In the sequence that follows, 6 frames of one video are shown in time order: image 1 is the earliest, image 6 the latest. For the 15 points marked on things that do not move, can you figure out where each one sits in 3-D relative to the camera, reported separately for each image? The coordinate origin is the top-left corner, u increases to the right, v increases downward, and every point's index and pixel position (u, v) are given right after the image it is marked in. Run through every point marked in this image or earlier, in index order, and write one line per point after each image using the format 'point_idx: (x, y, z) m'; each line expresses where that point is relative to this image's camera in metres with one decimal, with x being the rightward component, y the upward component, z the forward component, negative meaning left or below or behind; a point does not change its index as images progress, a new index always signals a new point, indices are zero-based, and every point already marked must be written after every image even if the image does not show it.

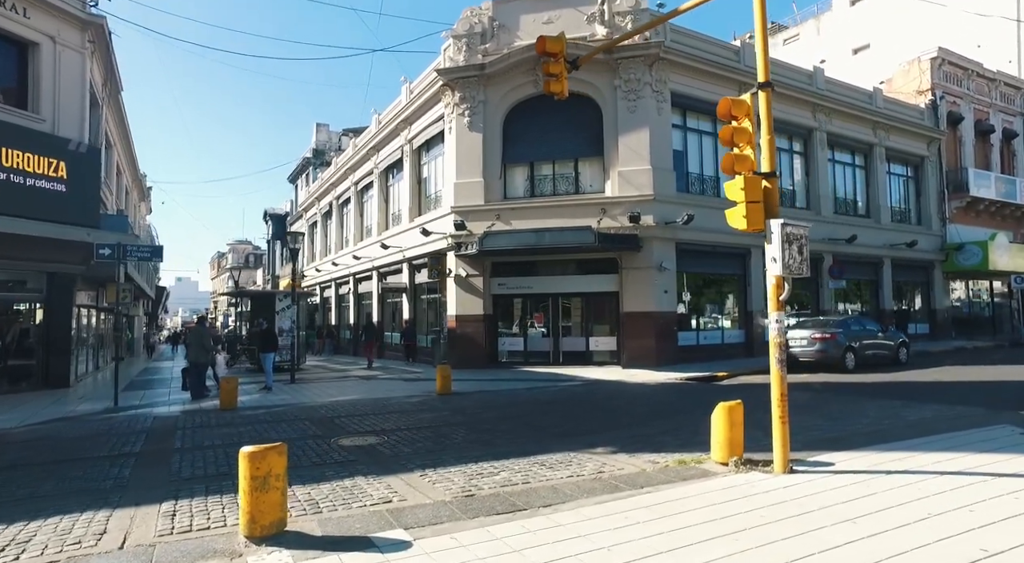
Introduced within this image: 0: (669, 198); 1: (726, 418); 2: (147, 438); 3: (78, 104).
0: (+4.9, +2.6, +19.0) m
1: (+2.3, -1.5, +6.5) m
2: (-5.4, -2.3, +8.9) m
3: (-11.6, +4.8, +16.2) m
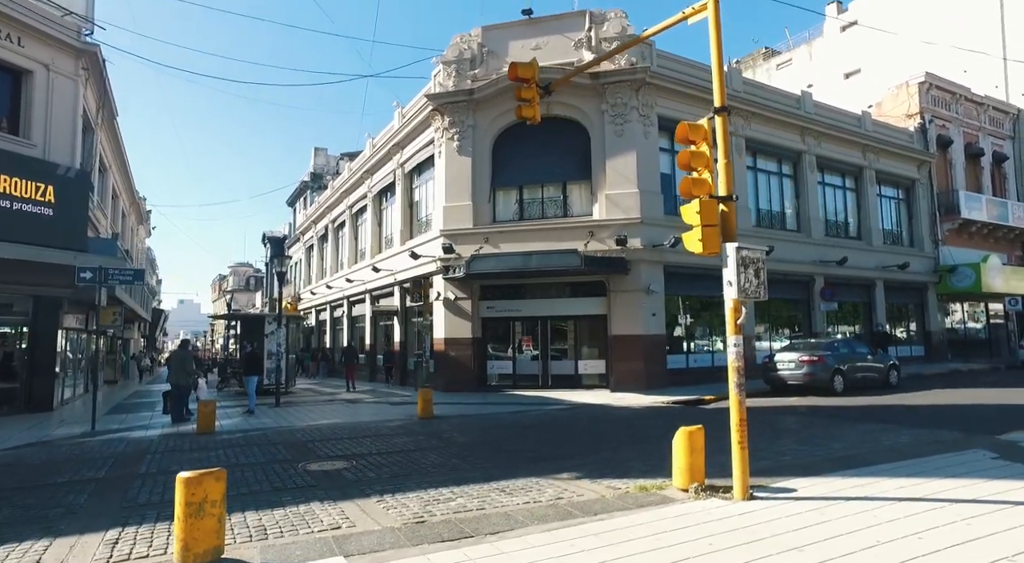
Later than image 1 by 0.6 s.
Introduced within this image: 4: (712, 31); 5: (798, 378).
0: (+4.6, +1.9, +19.1) m
1: (+1.9, -1.7, +6.4) m
2: (-5.9, -2.7, +8.9) m
3: (-12.0, +4.2, +16.4) m
4: (+2.2, +2.8, +6.6) m
5: (+7.8, -2.7, +16.7) m
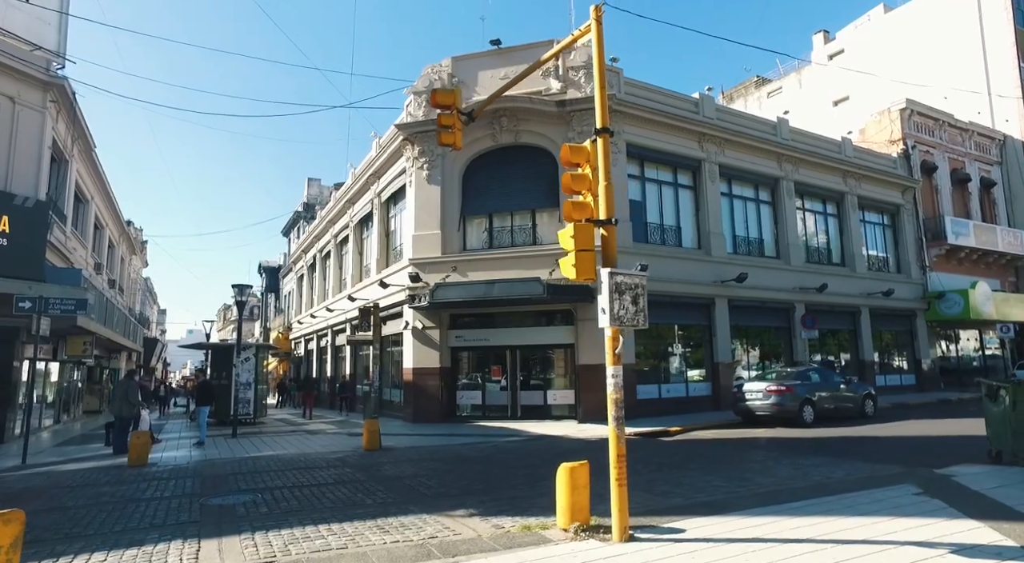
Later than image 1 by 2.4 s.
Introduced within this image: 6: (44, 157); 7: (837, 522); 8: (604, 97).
0: (+3.5, +1.0, +18.9) m
1: (+0.6, -2.0, +6.1) m
2: (-7.1, -3.1, +8.7) m
3: (-13.1, +3.3, +16.6) m
4: (+0.9, +2.5, +6.5) m
5: (+6.8, -3.4, +16.2) m
6: (-13.1, +3.5, +17.0) m
7: (+3.3, -2.5, +6.2) m
8: (+1.0, +2.0, +6.4) m
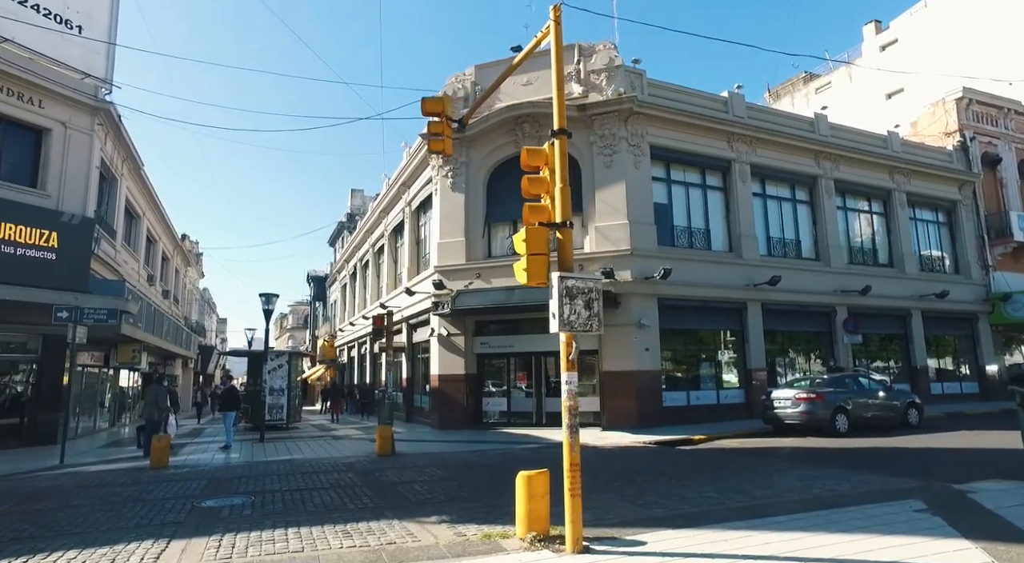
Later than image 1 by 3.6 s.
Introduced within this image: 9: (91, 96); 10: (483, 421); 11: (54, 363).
0: (+4.2, +0.9, +18.5) m
1: (+0.1, -2.0, +6.0) m
2: (-7.2, -3.3, +9.2) m
3: (-12.6, +3.0, +17.8) m
4: (+0.4, +2.4, +6.4) m
5: (+7.2, -3.5, +15.4) m
6: (-12.6, +3.2, +18.1) m
7: (+2.9, -2.5, +5.8) m
8: (+0.5, +1.9, +6.3) m
9: (-12.6, +5.5, +18.0) m
10: (-1.0, -4.6, +19.8) m
11: (-13.1, -2.3, +17.2) m
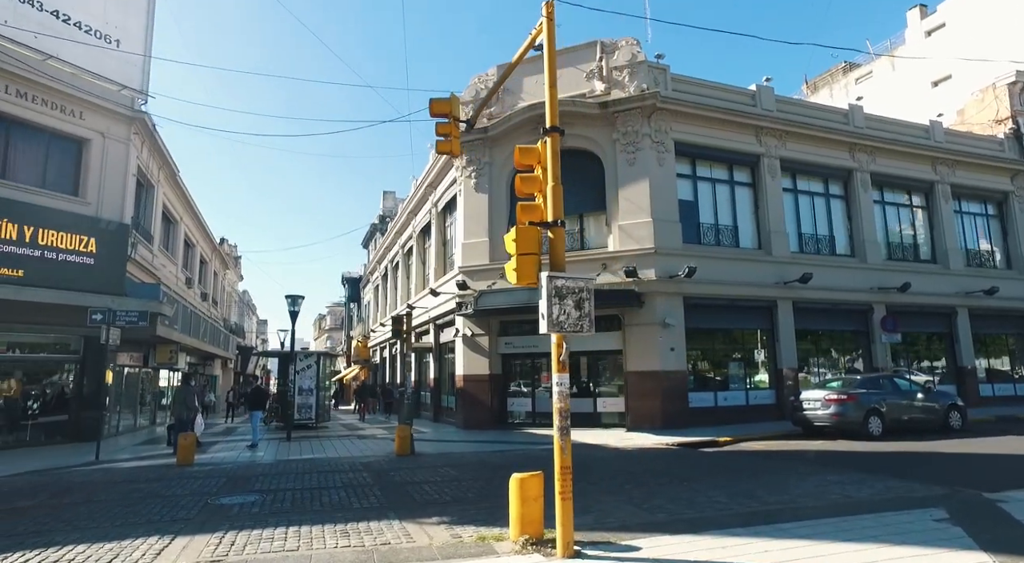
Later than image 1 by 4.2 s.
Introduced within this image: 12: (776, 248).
0: (+4.8, +0.9, +18.1) m
1: (+0.1, -2.0, +5.9) m
2: (-7.1, -3.3, +9.6) m
3: (-12.0, +2.9, +18.5) m
4: (+0.4, +2.4, +6.3) m
5: (+7.7, -3.4, +14.9) m
6: (-11.9, +3.1, +18.8) m
7: (+2.8, -2.4, +5.6) m
8: (+0.4, +1.9, +6.2) m
9: (-12.0, +5.4, +18.7) m
10: (-0.2, -4.6, +19.8) m
11: (-12.5, -2.4, +18.0) m
12: (+8.6, +1.1, +19.7) m
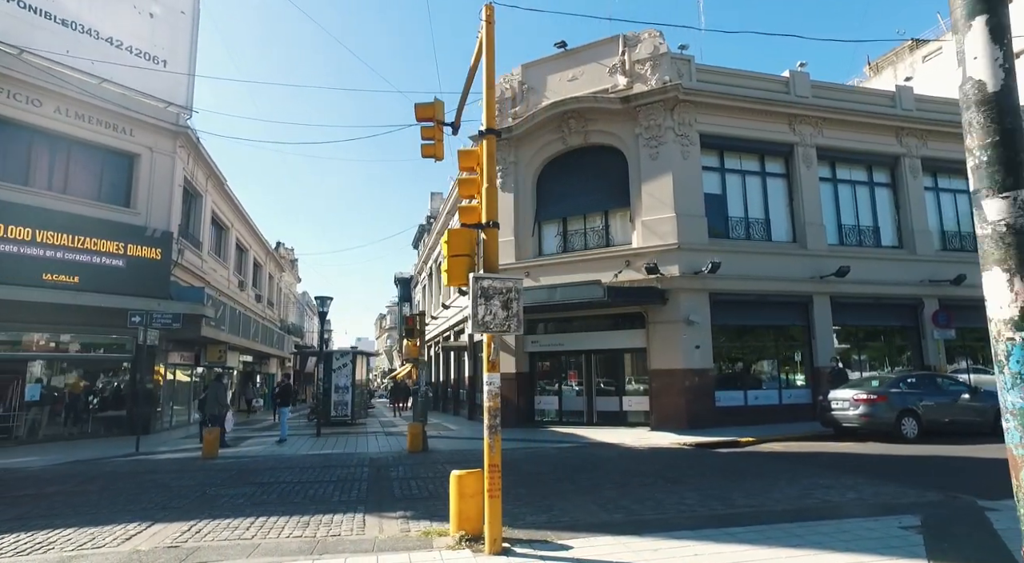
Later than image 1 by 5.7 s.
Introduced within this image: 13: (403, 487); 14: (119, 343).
0: (+5.4, +1.0, +17.7) m
1: (-0.6, -2.1, +6.0) m
2: (-7.3, -3.4, +10.5) m
3: (-11.3, +2.7, +19.8) m
4: (-0.3, +2.4, +6.4) m
5: (+8.1, -3.3, +14.2) m
6: (-11.2, +2.9, +20.1) m
7: (+2.2, -2.4, +5.4) m
8: (-0.2, +1.9, +6.2) m
9: (-11.3, +5.3, +20.0) m
10: (+0.7, -4.5, +19.9) m
11: (-11.7, -2.6, +19.3) m
12: (+9.3, +1.3, +18.8) m
13: (-1.7, -3.2, +9.2) m
14: (-12.4, -1.9, +19.0) m
